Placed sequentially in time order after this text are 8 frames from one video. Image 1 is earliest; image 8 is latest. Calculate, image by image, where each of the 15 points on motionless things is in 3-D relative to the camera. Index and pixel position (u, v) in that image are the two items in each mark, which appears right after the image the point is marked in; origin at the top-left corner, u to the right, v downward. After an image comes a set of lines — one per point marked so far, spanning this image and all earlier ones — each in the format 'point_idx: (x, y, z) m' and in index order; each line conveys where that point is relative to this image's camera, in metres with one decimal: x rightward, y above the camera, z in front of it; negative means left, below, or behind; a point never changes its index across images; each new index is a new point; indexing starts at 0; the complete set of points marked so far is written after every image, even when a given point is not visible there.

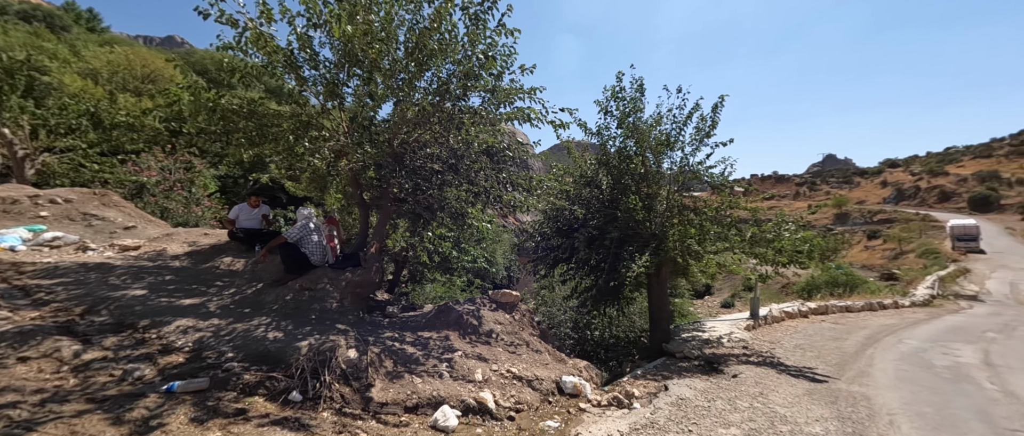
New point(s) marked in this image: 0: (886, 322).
0: (+11.6, -3.2, +11.2) m
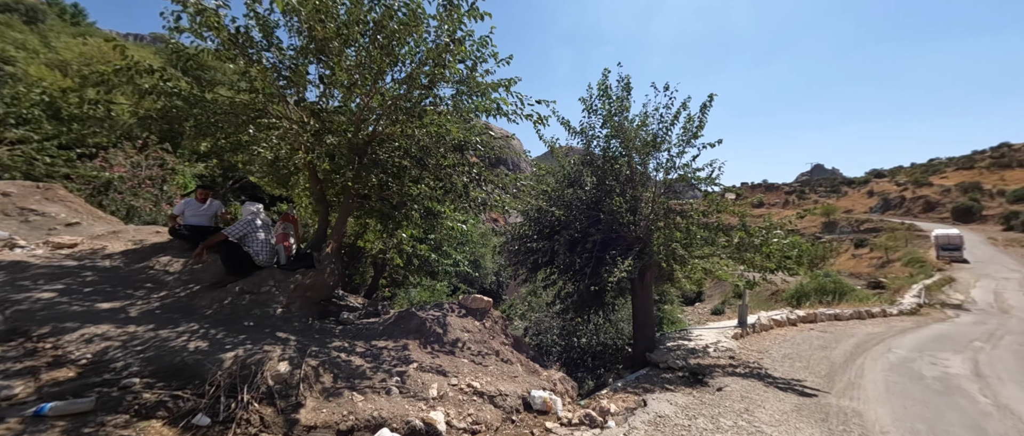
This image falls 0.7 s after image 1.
0: (+11.1, -3.4, +11.0) m
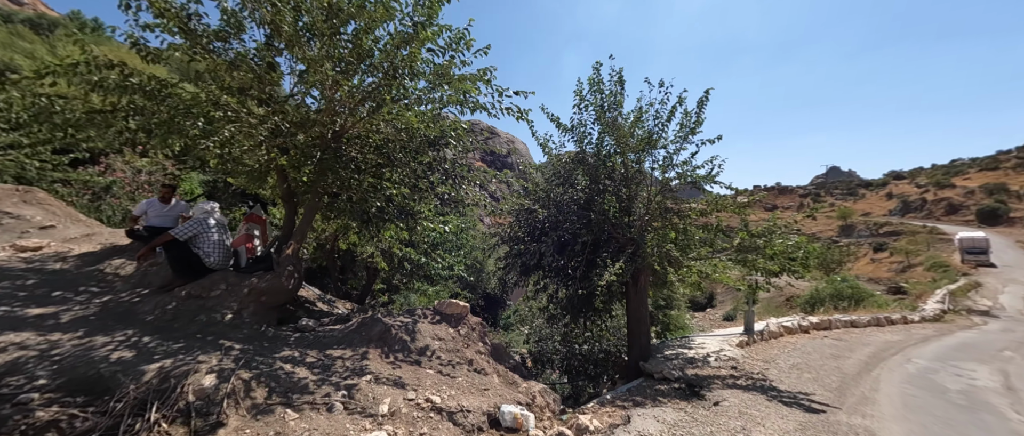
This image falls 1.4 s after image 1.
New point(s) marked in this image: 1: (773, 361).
0: (+11.0, -3.5, +10.4) m
1: (+4.9, -2.7, +6.7) m
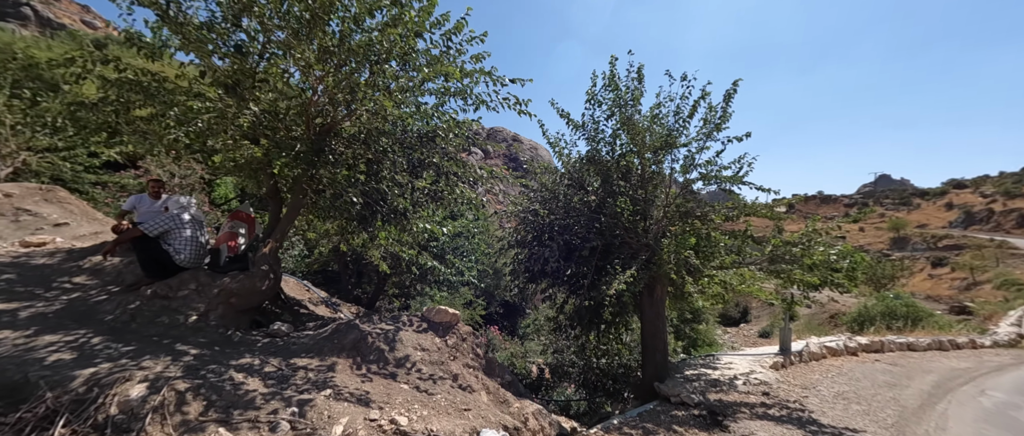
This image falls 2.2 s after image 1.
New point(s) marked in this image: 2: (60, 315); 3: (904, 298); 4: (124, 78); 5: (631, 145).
0: (+11.3, -3.7, +9.1) m
1: (+4.9, -2.8, +5.9) m
2: (-3.7, -0.8, +2.9) m
3: (+16.9, -3.5, +15.6) m
4: (-4.2, +1.5, +4.0) m
5: (+2.1, +1.3, +6.4) m
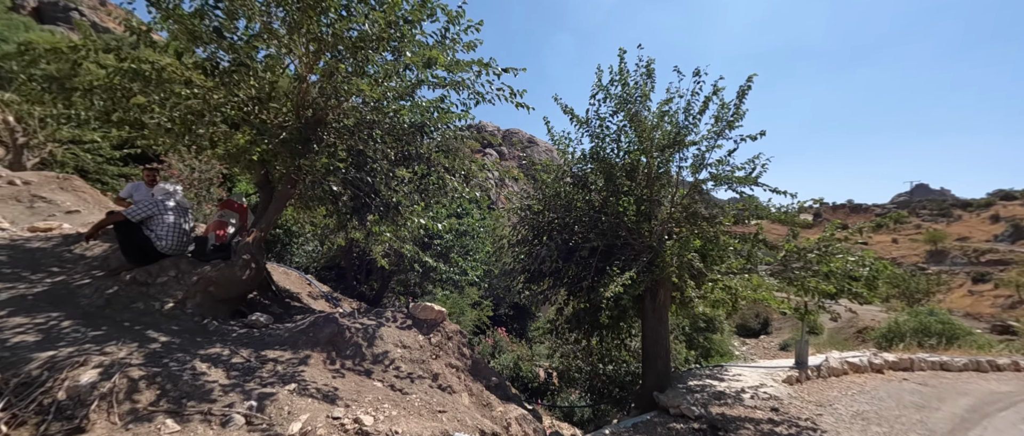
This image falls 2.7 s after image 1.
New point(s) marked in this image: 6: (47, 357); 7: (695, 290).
0: (+11.3, -4.0, +8.3) m
1: (+4.8, -2.8, +5.5) m
2: (-3.8, -0.6, +2.9) m
3: (+17.2, -3.9, +14.6) m
4: (-4.3, +1.7, +4.1) m
5: (+2.1, +1.3, +6.2) m
6: (-2.9, -0.9, +2.3) m
7: (+2.4, -1.0, +4.8) m
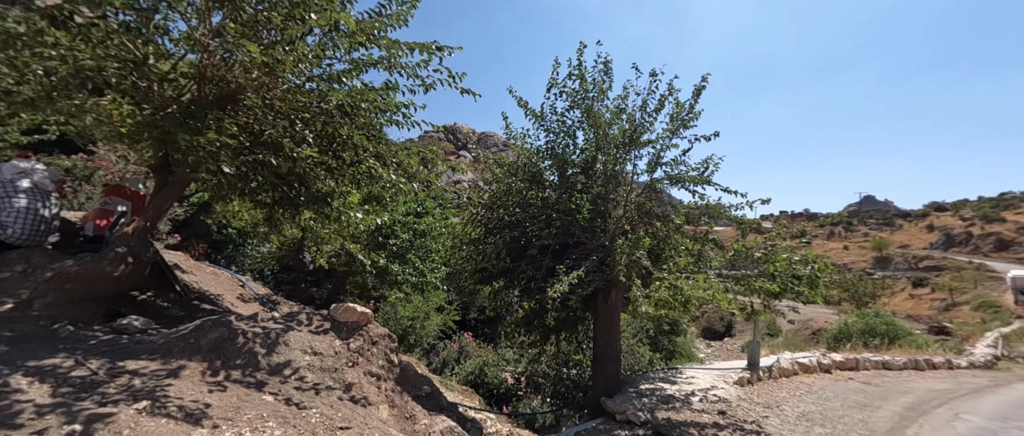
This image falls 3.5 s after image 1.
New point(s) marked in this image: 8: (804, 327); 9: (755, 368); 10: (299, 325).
0: (+10.3, -4.1, +8.7) m
1: (+4.0, -2.8, +5.4) m
2: (-4.4, -0.5, +2.3) m
3: (+15.7, -4.2, +15.3) m
4: (-5.0, +1.8, +3.4) m
5: (+1.3, +1.3, +6.0) m
6: (-3.5, -0.7, +1.7) m
7: (+1.7, -0.9, +4.6) m
8: (+15.5, -5.8, +19.1) m
9: (+4.7, -2.9, +6.9) m
10: (-2.0, -1.0, +3.4) m
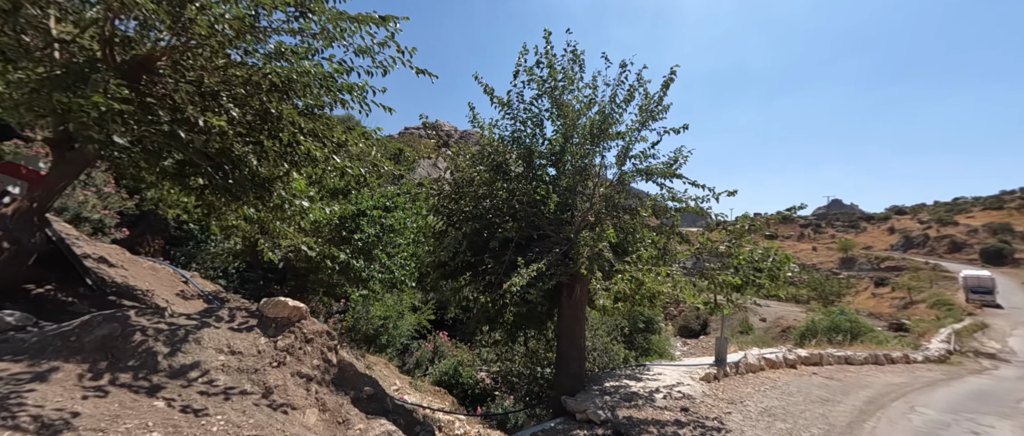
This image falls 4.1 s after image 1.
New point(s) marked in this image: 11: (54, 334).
0: (+9.5, -4.0, +8.9) m
1: (+3.4, -2.8, +5.4) m
2: (-4.8, -0.3, +1.8) m
3: (+14.6, -4.2, +15.8) m
4: (-5.4, +2.0, +2.9) m
5: (+0.8, +1.4, +5.8) m
6: (-3.8, -0.6, +1.3) m
7: (+1.1, -0.8, +4.4) m
8: (+14.2, -5.8, +19.6) m
9: (+4.0, -2.8, +6.9) m
10: (-2.5, -0.9, +3.0) m
11: (-3.1, -0.8, +2.5) m
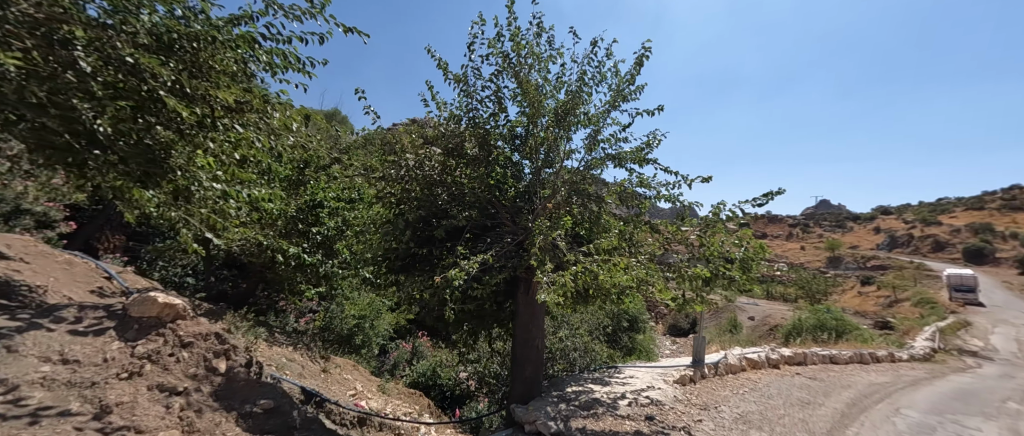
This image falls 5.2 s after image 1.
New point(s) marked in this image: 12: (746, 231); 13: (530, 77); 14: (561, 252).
0: (+8.8, -3.9, +8.6) m
1: (+2.8, -2.6, +4.9) m
2: (-5.4, -0.2, +1.2) m
3: (+13.8, -4.0, +15.6) m
4: (-6.0, +2.2, +2.3) m
5: (+0.1, +1.6, +5.2) m
6: (-4.4, -0.4, +0.6) m
7: (+0.5, -0.6, +3.9) m
8: (+13.3, -5.6, +19.4) m
9: (+3.4, -2.6, +6.4) m
10: (-3.0, -0.7, +2.4) m
11: (-3.6, -0.6, +1.9) m
12: (+2.6, -0.2, +3.9) m
13: (+0.2, +2.2, +5.5) m
14: (+0.6, -0.4, +4.0) m
